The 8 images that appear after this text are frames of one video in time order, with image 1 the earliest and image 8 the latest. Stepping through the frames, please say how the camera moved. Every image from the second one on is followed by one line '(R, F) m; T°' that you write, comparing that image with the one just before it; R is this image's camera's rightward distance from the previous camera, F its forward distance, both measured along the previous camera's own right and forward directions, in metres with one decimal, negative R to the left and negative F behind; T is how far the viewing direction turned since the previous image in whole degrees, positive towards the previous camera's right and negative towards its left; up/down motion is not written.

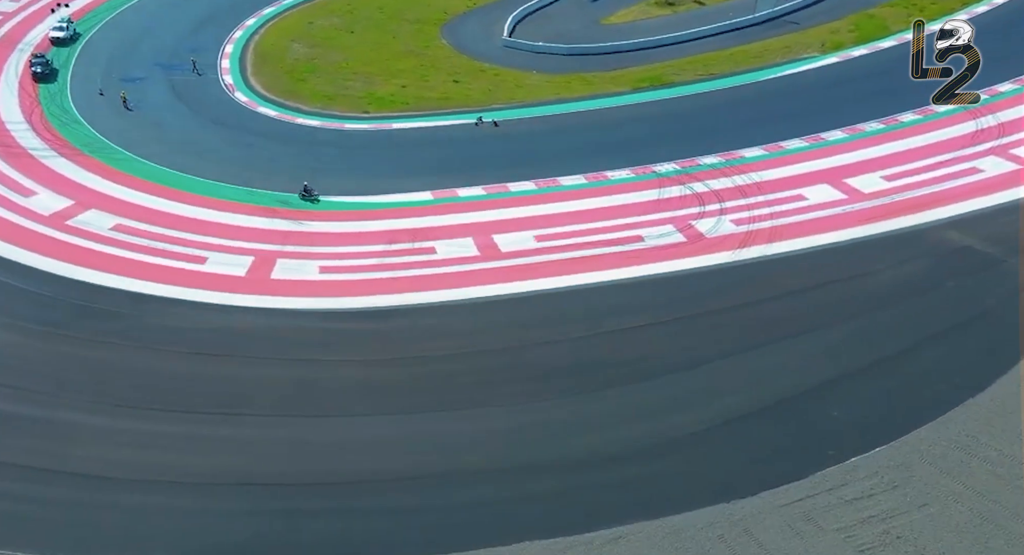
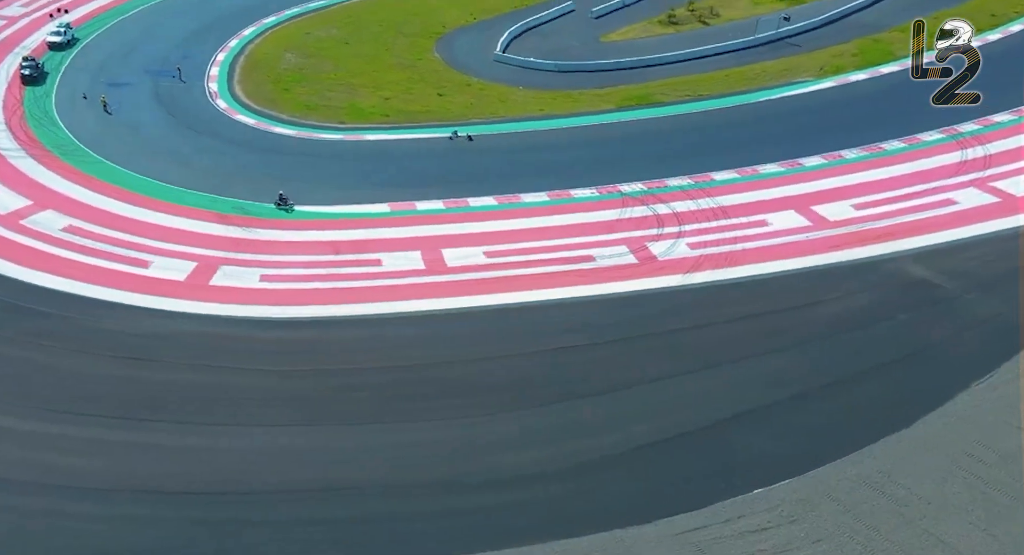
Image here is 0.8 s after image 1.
(+2.3, -0.1) m; -3°
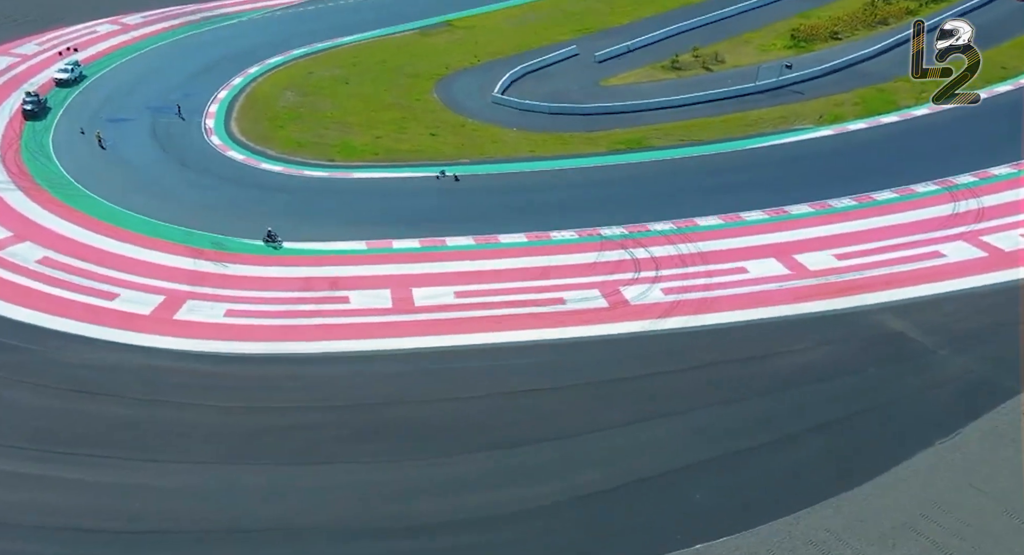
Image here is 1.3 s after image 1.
(+1.5, +0.1) m; -2°
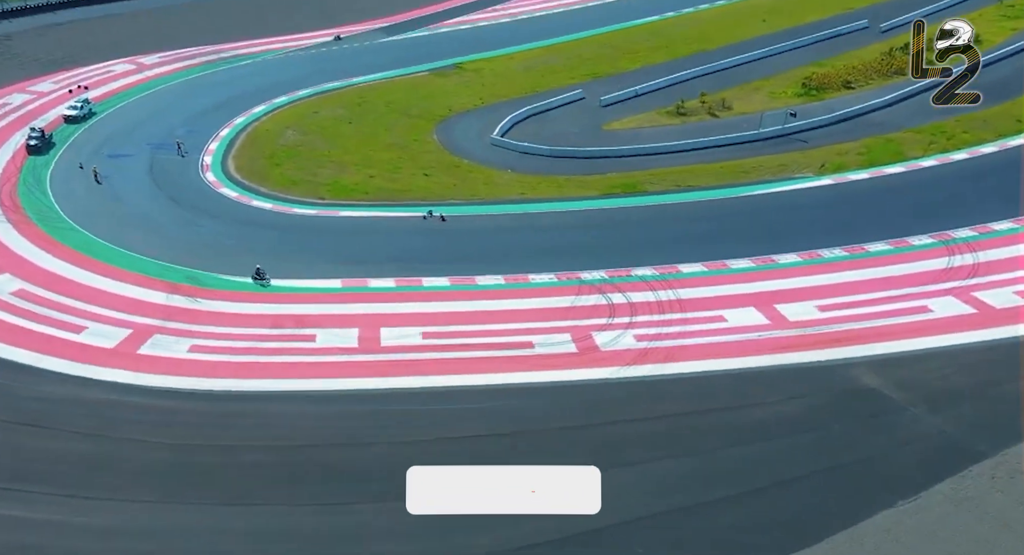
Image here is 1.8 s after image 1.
(+1.6, +0.1) m; -3°
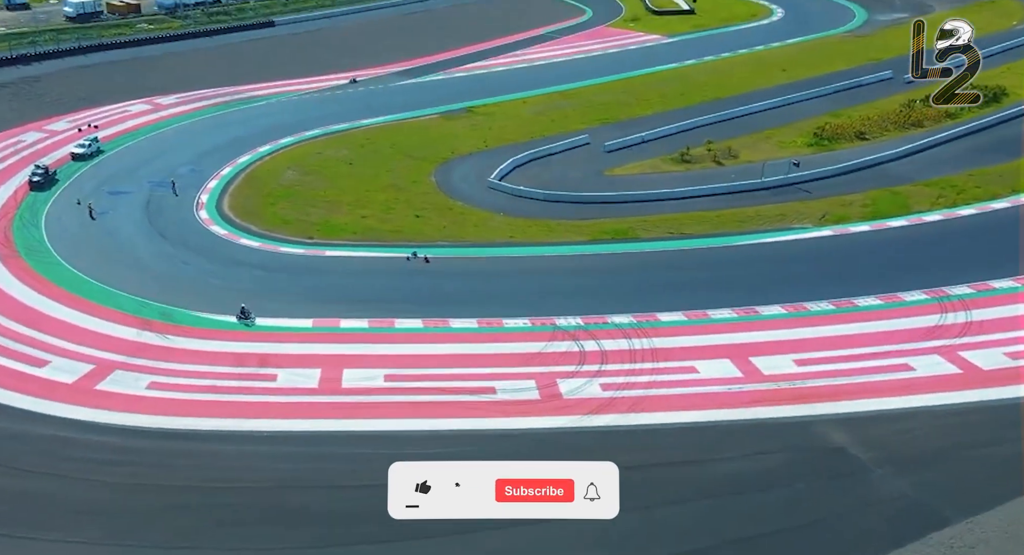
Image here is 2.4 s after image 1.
(+1.9, +0.2) m; -3°
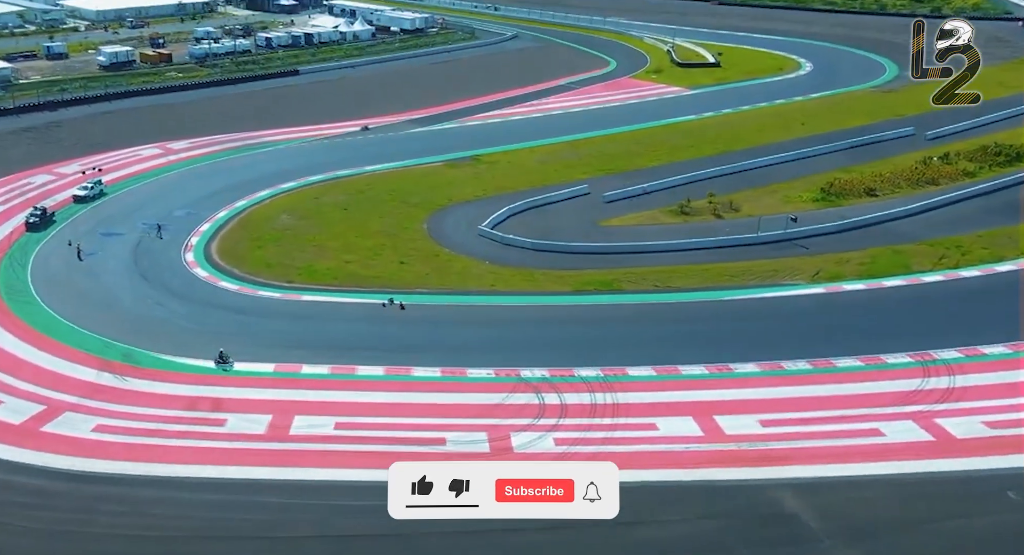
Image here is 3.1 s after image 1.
(+2.1, +0.3) m; -3°
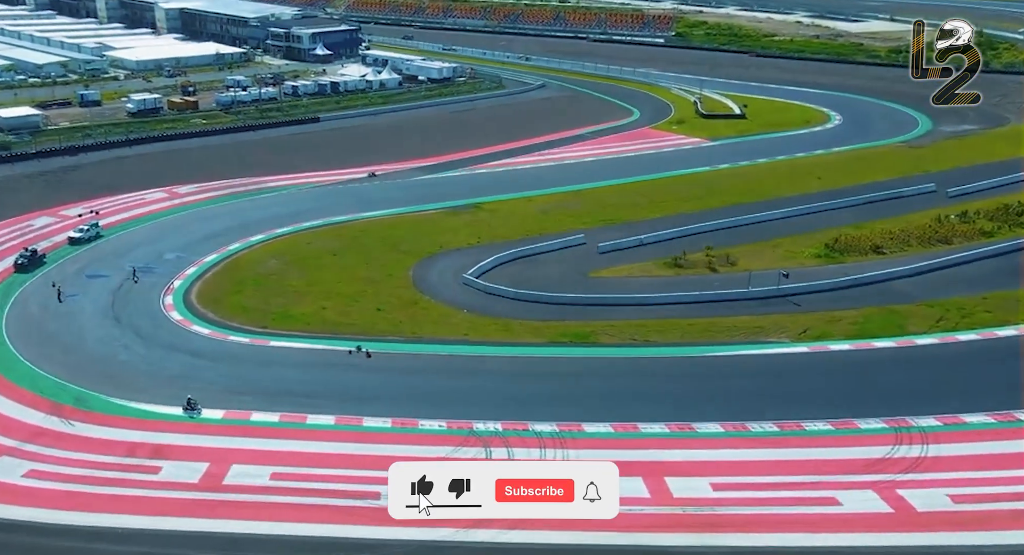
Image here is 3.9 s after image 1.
(+2.5, +0.4) m; -3°
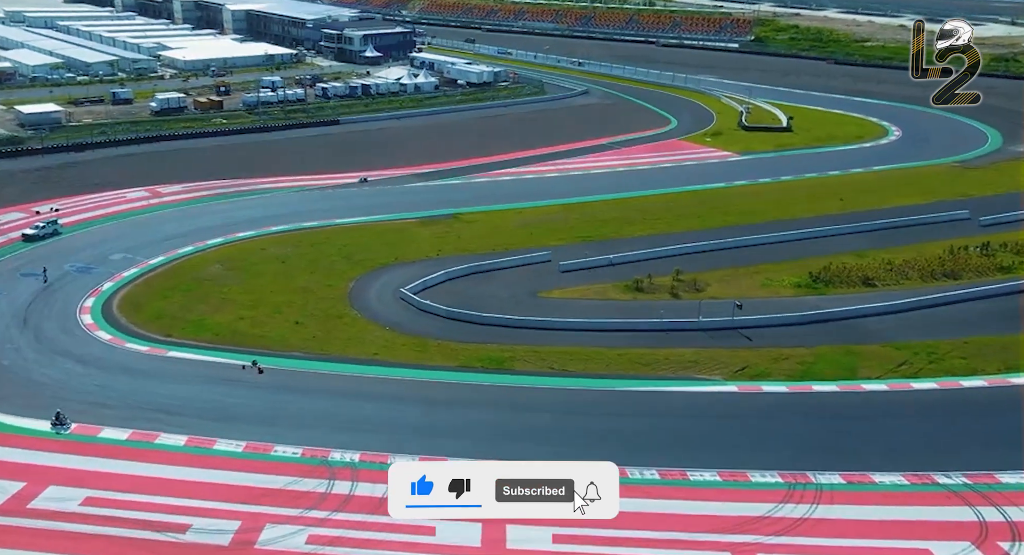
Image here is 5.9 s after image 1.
(+5.9, +1.9) m; -7°
